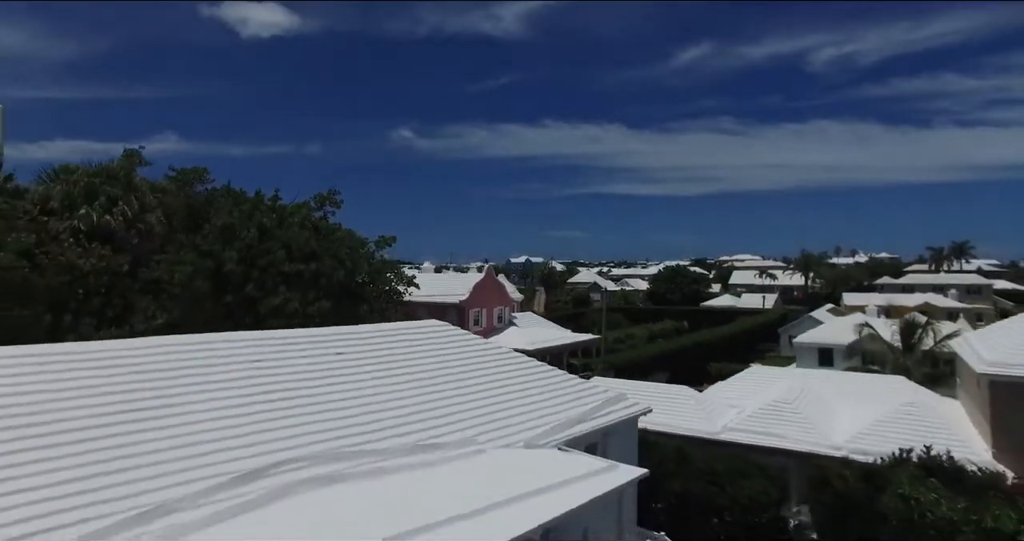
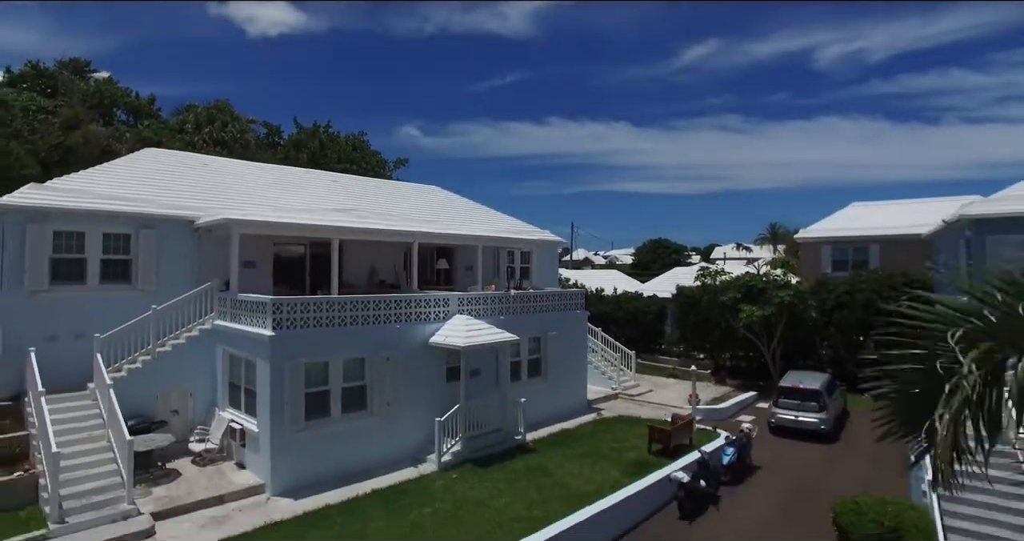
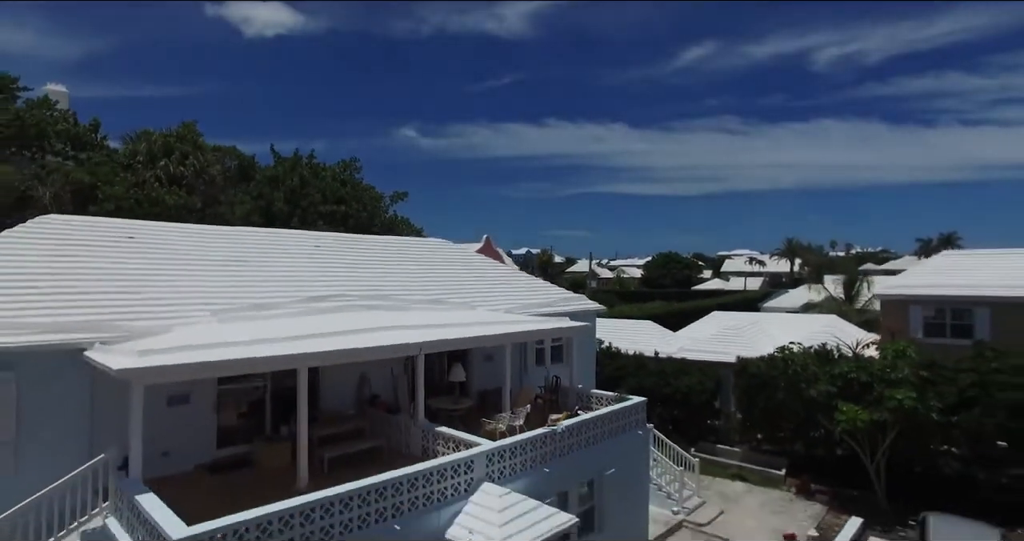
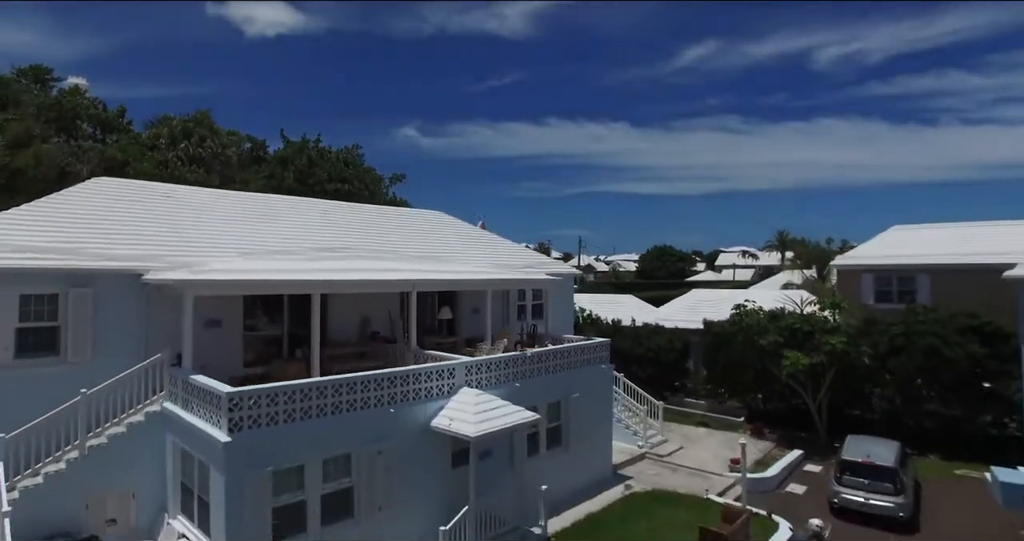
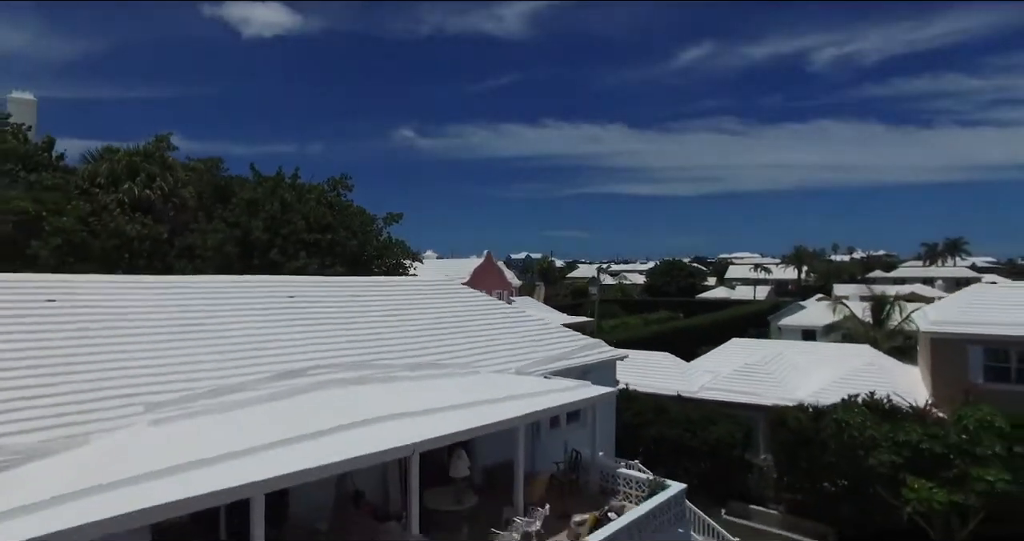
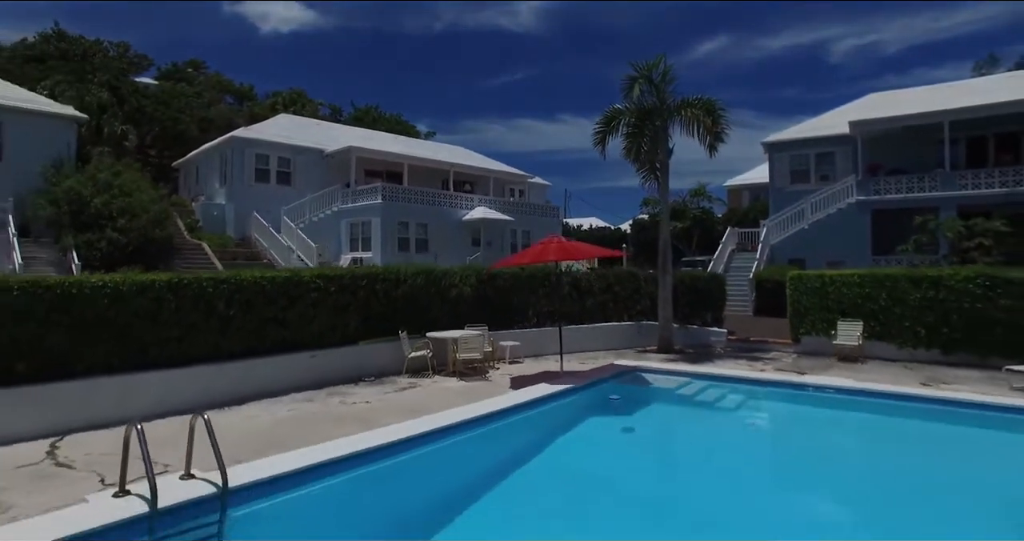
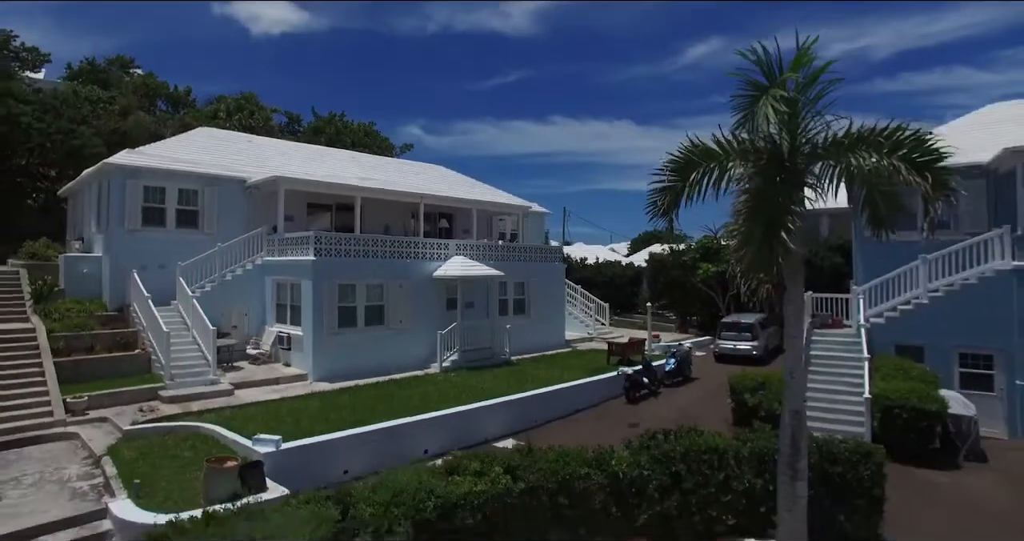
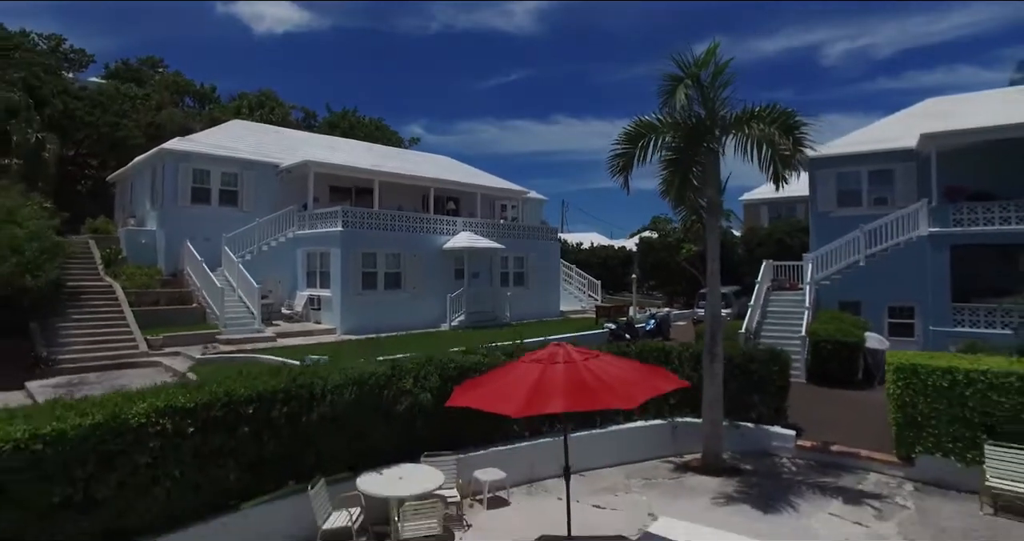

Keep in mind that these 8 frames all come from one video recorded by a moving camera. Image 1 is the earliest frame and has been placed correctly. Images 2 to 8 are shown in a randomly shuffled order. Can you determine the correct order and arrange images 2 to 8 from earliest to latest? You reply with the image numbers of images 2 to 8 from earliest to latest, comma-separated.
5, 3, 4, 2, 7, 8, 6
